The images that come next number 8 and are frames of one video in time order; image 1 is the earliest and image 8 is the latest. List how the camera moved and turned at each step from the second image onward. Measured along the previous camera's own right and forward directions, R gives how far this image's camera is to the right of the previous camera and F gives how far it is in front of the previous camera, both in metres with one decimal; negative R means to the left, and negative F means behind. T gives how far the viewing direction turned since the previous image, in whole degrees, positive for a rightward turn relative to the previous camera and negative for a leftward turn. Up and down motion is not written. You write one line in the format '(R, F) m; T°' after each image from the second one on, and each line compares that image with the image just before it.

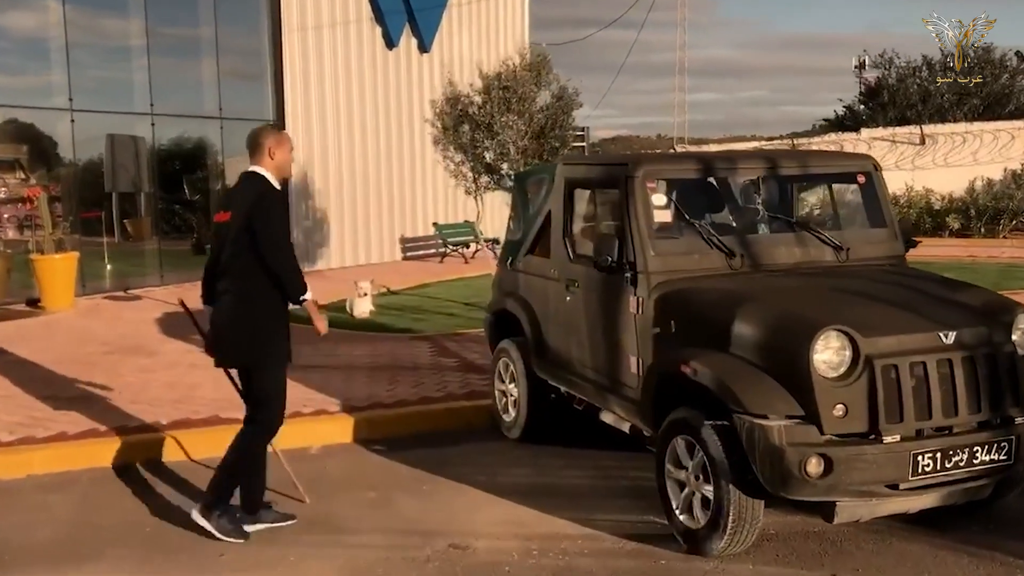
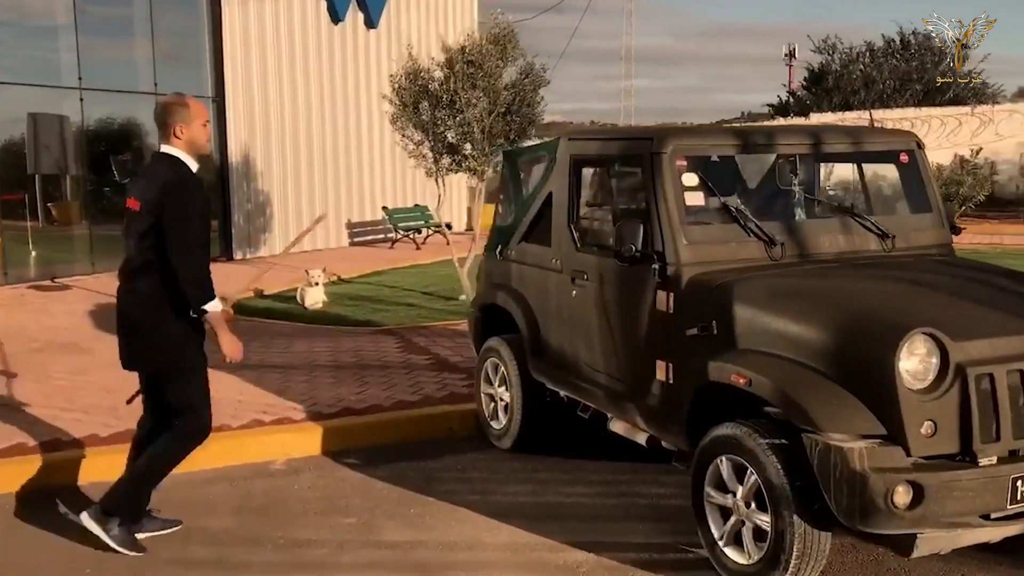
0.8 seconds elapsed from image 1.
(-0.3, +0.8) m; +4°
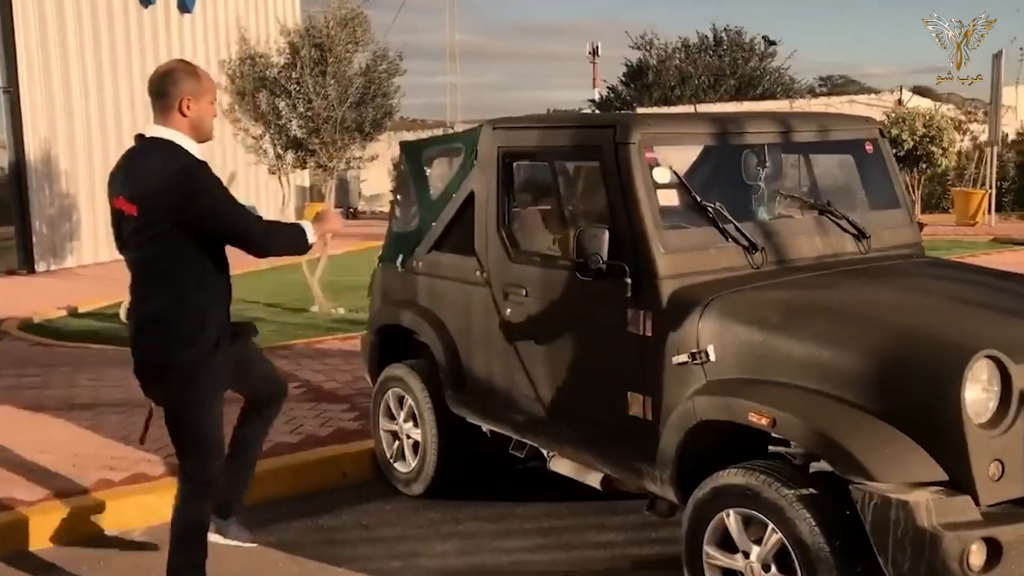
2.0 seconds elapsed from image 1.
(-0.5, +0.9) m; +11°
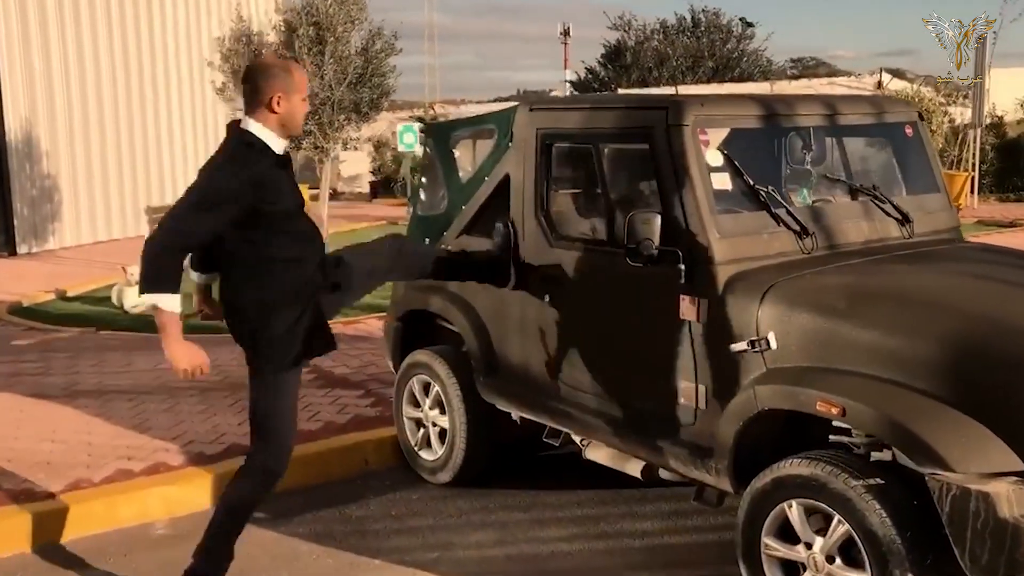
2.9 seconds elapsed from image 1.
(-0.3, +0.1) m; +2°
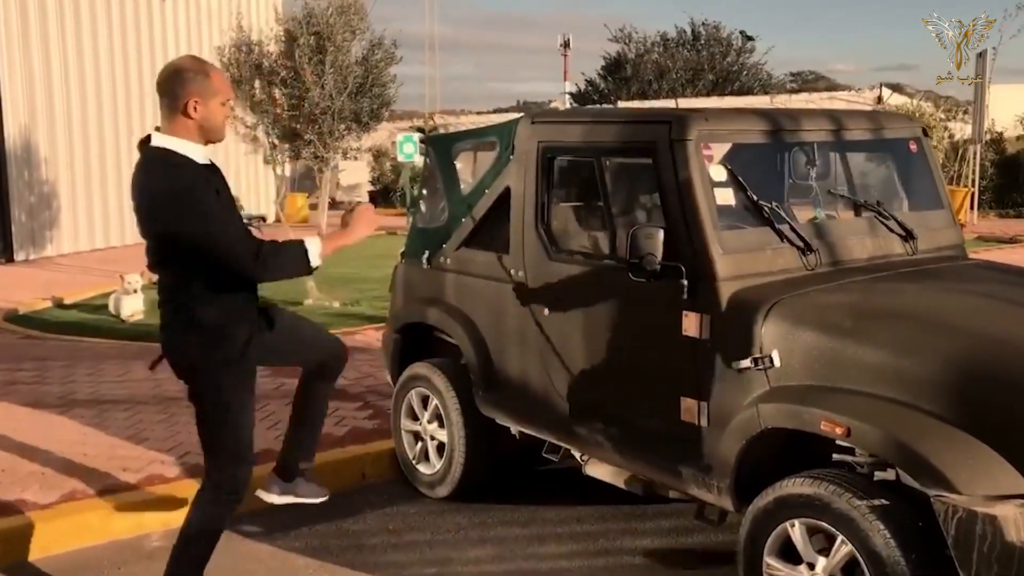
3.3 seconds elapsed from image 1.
(0.0, 0.0) m; 0°
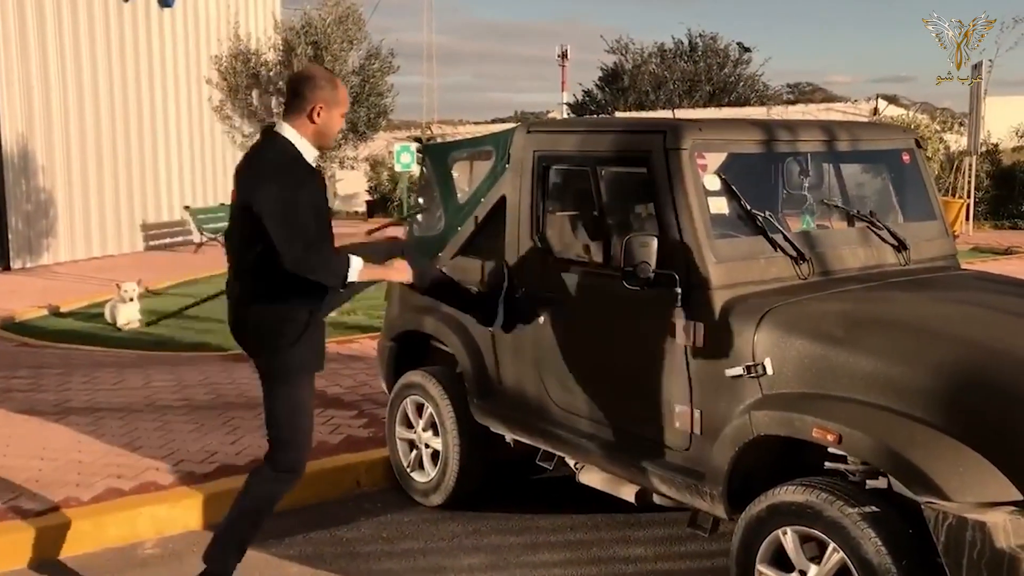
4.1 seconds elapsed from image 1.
(0.0, 0.0) m; 0°
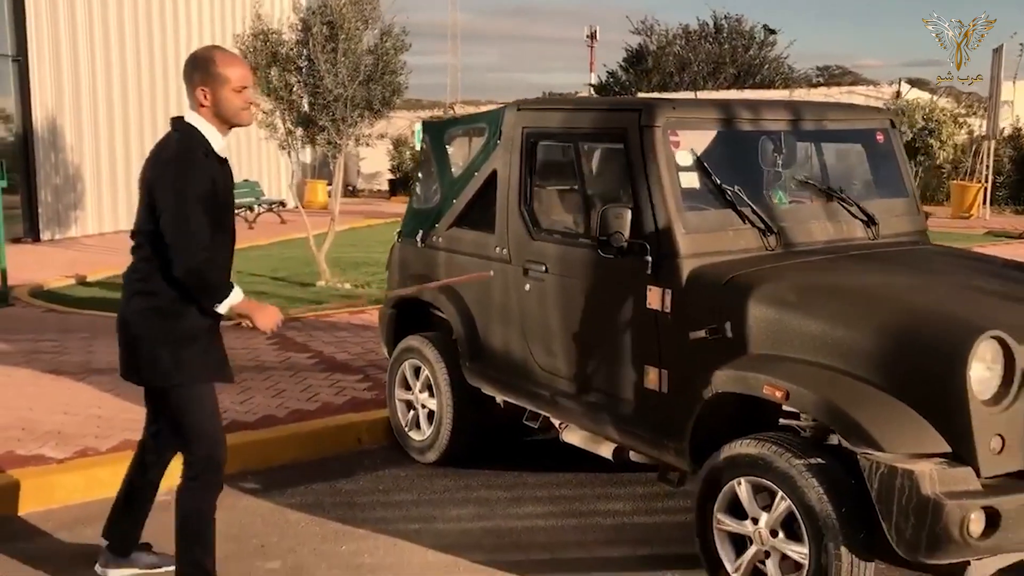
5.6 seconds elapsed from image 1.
(+0.2, -0.3) m; -1°
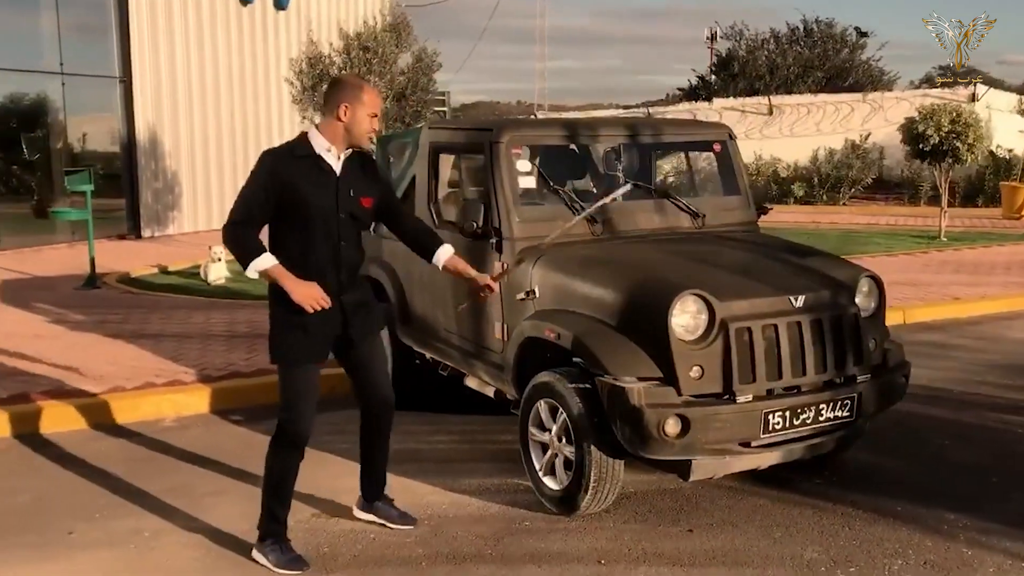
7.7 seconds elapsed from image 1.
(+1.2, -1.3) m; -7°
